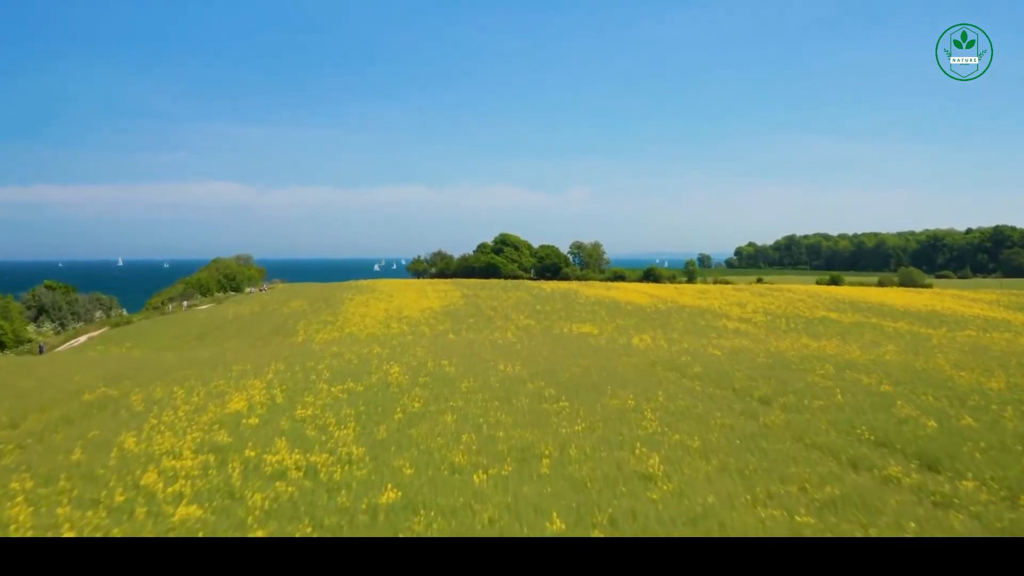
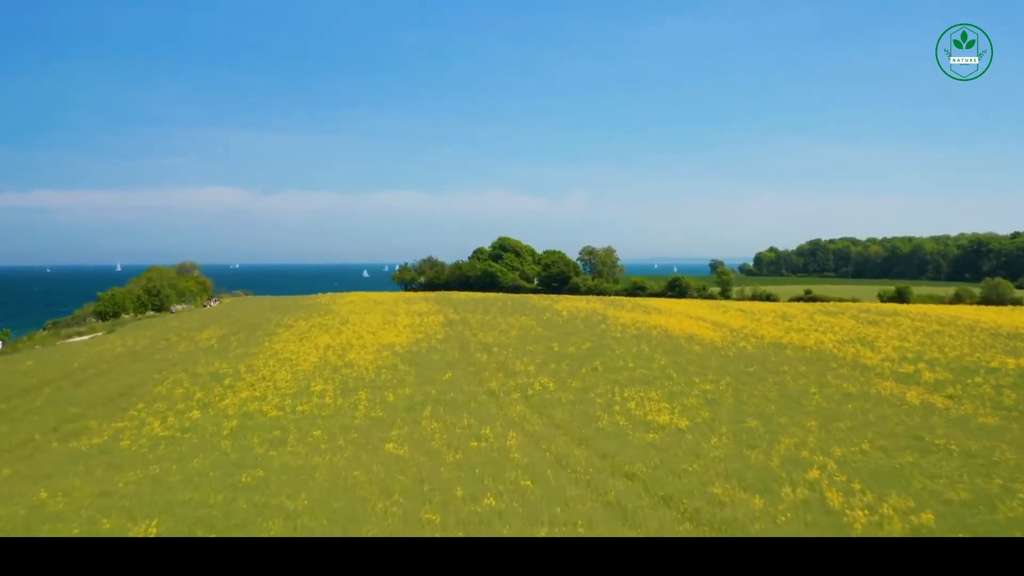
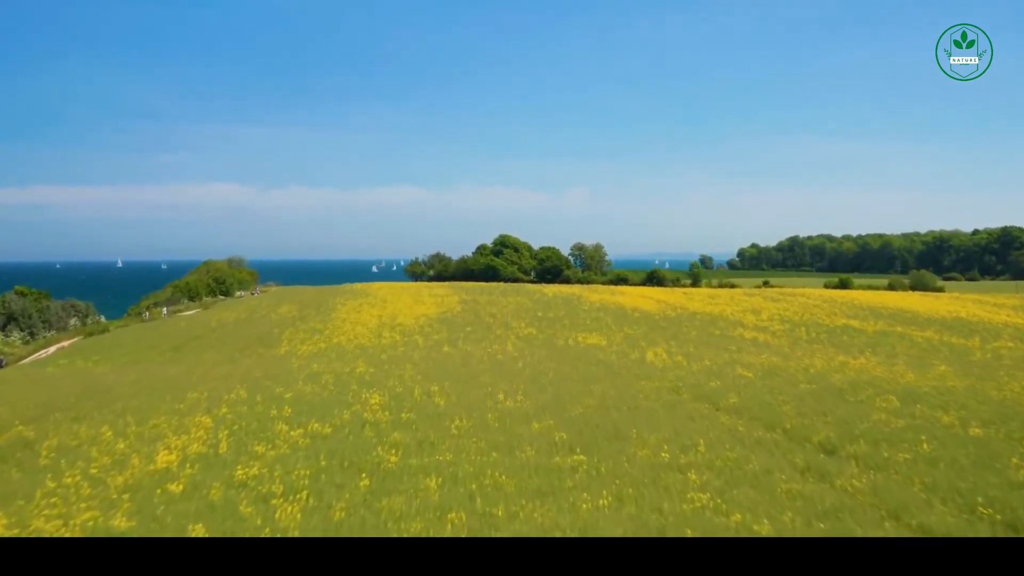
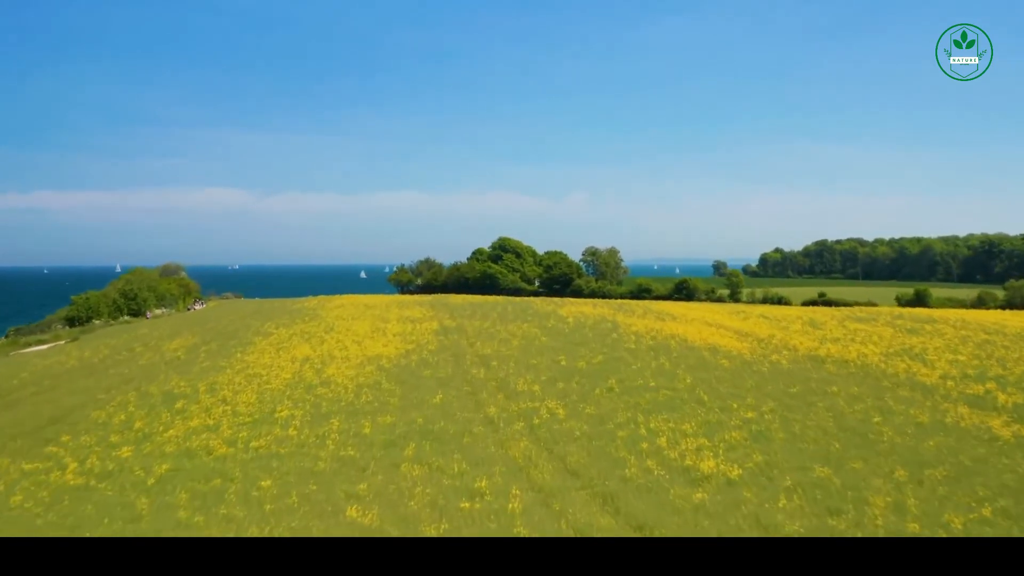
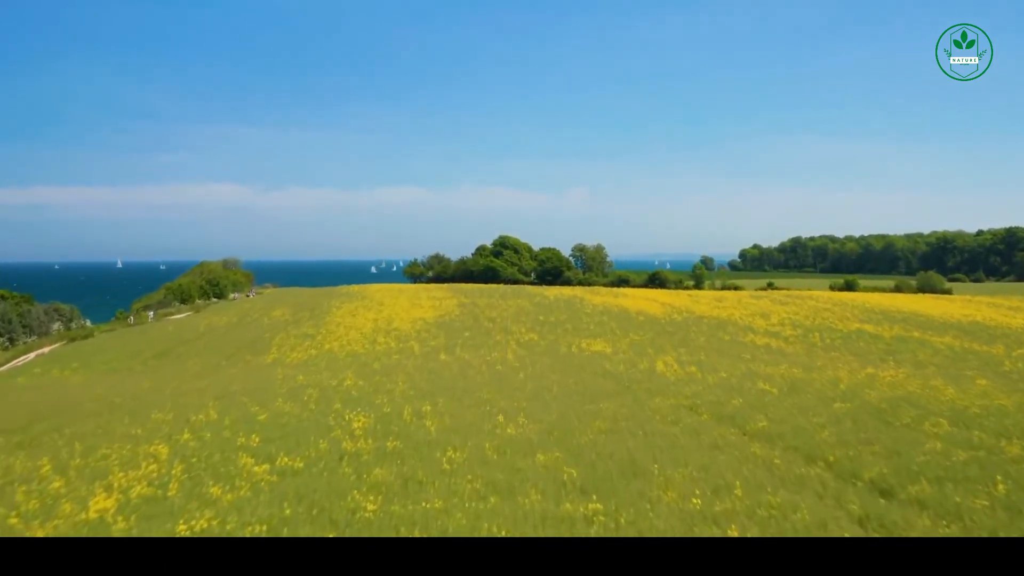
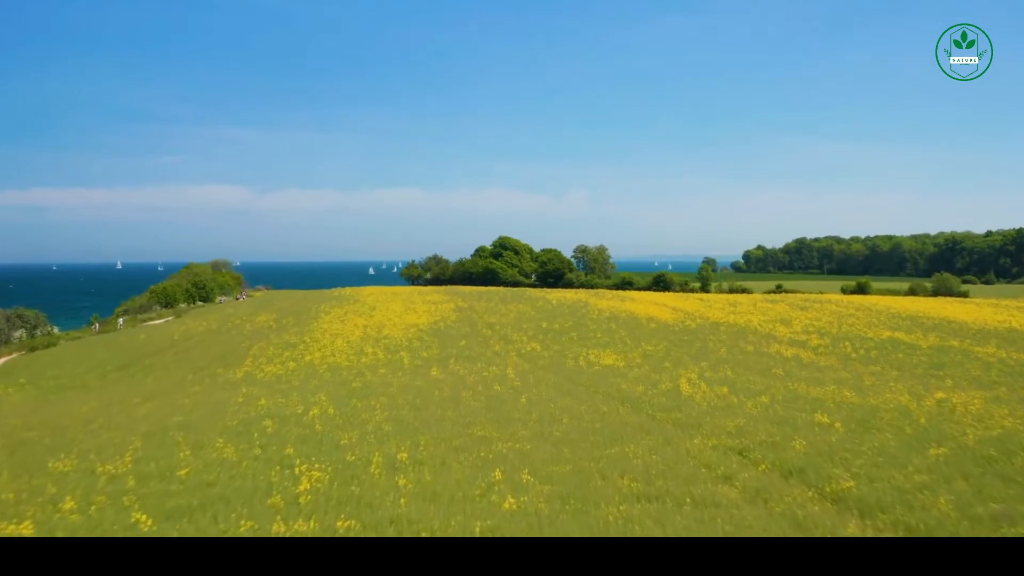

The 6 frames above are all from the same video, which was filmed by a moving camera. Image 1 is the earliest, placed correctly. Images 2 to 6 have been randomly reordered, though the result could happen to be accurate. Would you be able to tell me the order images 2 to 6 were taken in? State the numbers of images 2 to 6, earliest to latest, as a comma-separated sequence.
3, 5, 6, 2, 4
